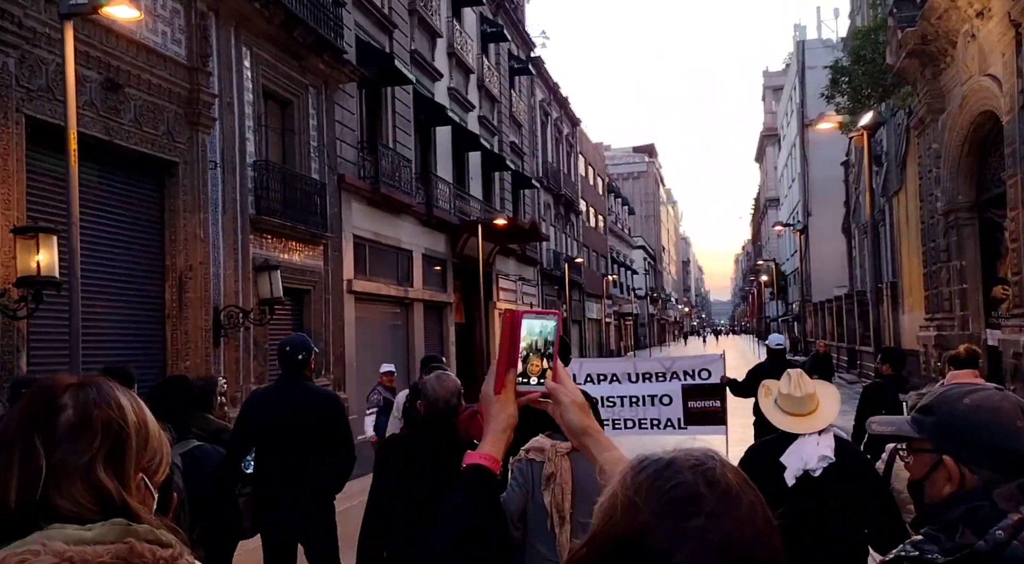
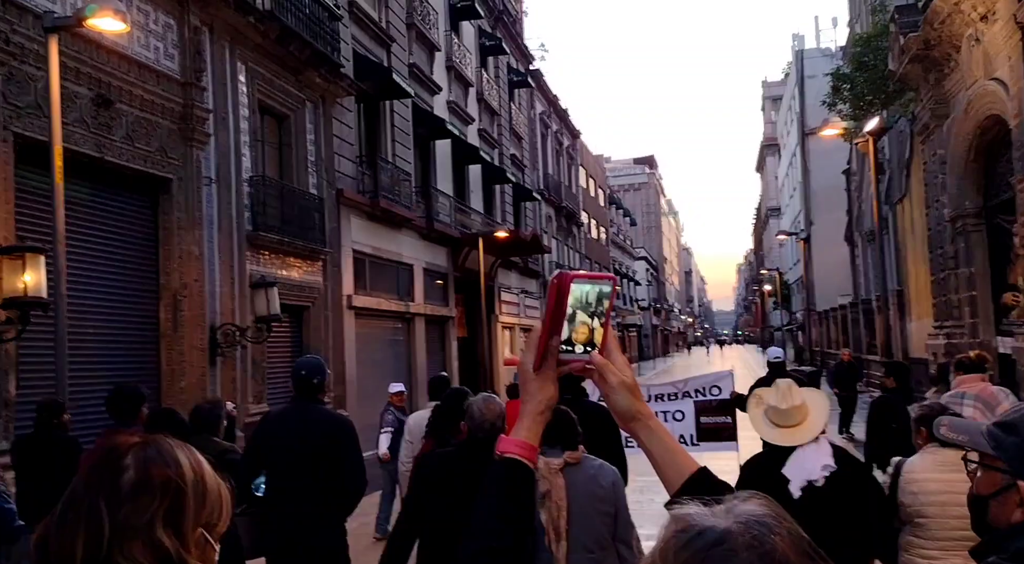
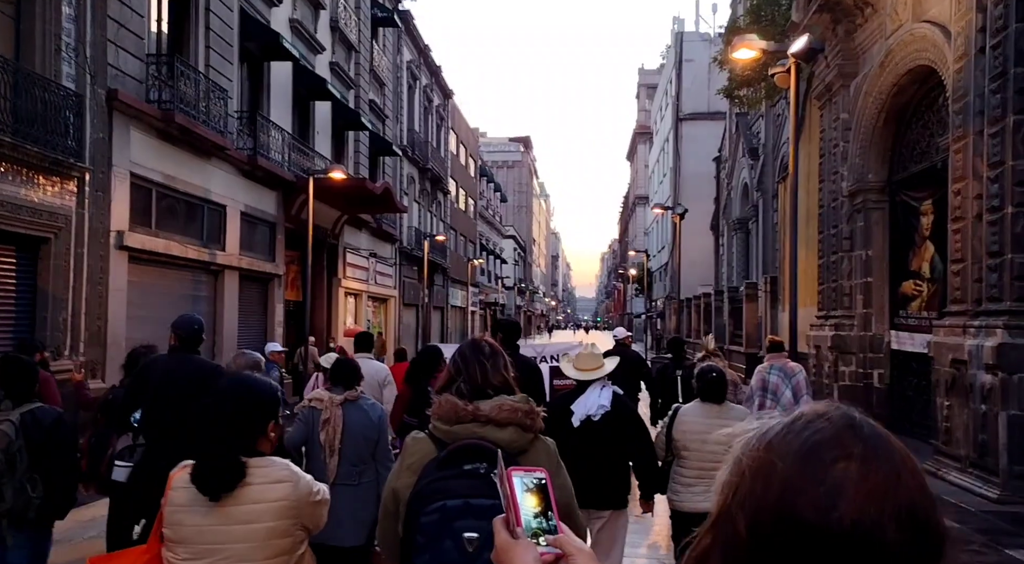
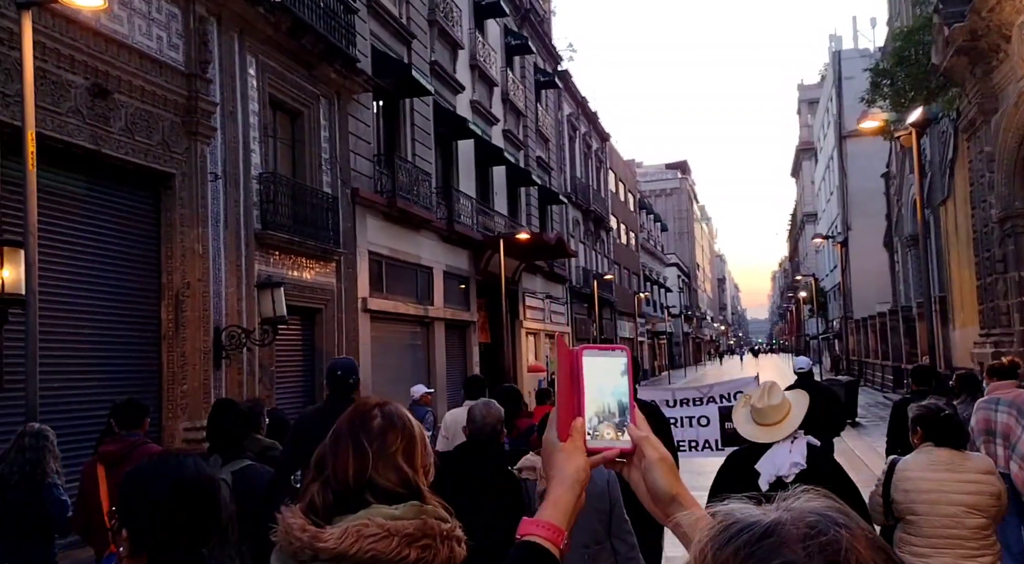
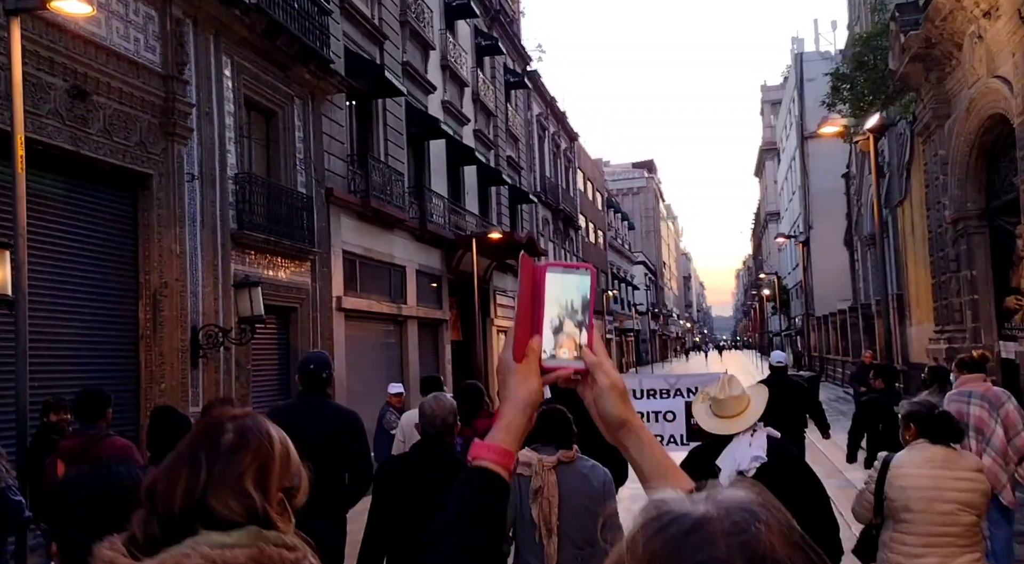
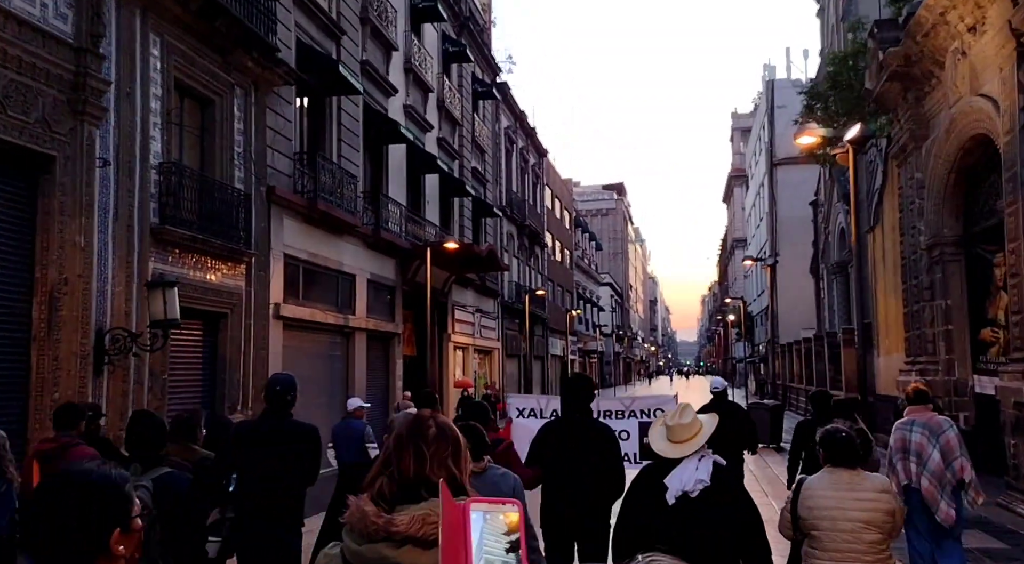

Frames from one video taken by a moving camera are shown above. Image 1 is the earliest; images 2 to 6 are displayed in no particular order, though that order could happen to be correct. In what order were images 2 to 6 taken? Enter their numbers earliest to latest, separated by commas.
2, 5, 4, 6, 3
